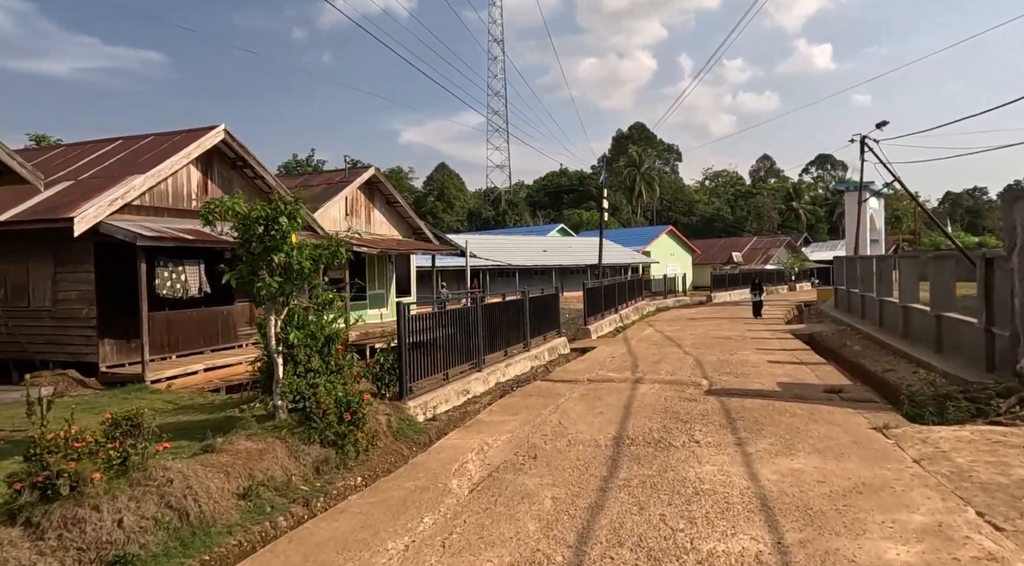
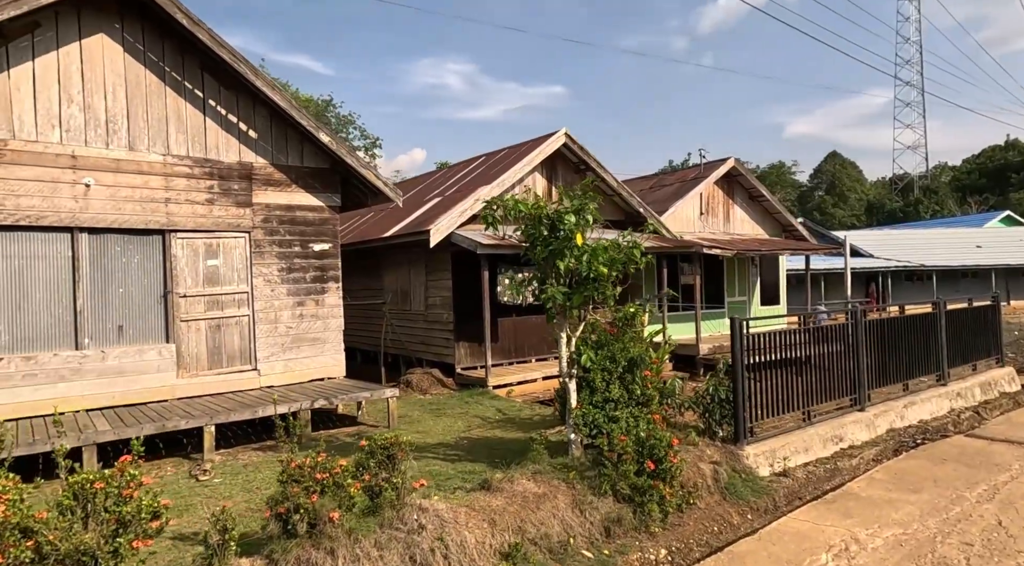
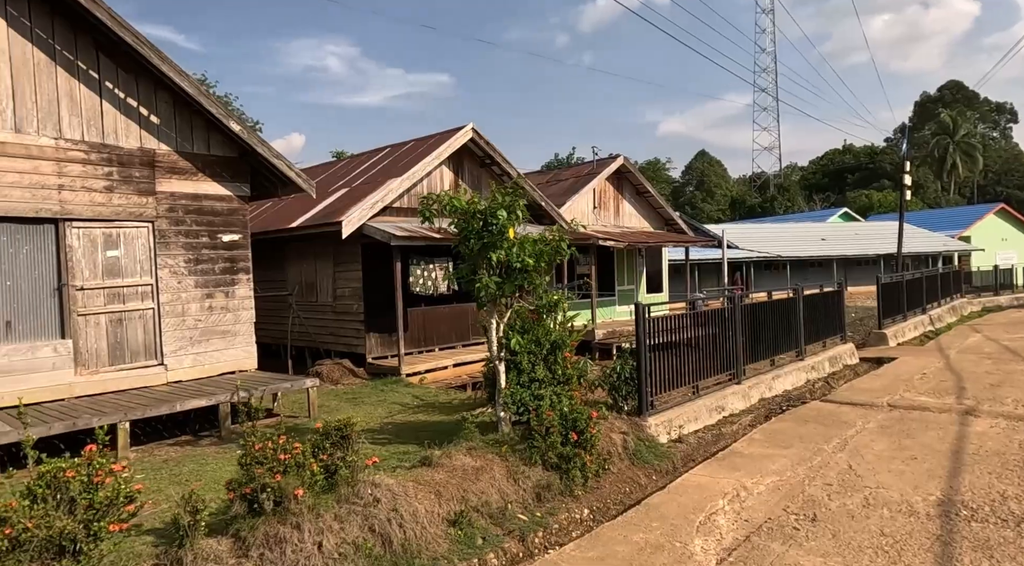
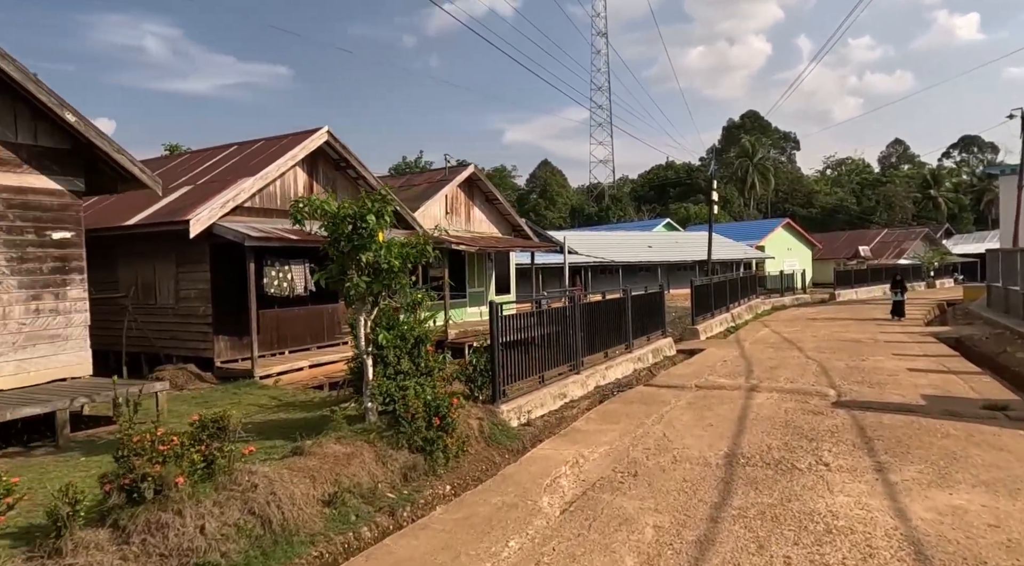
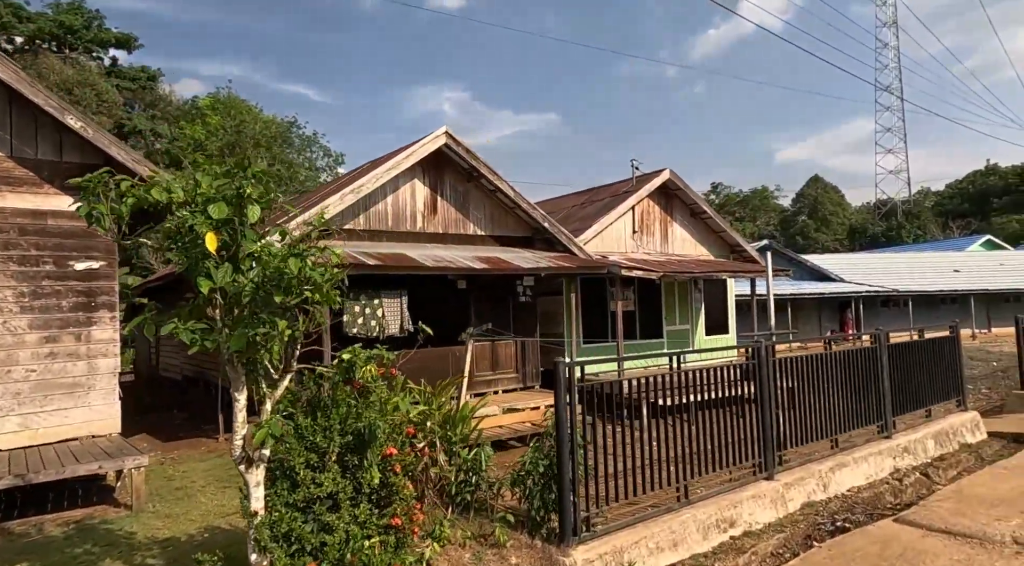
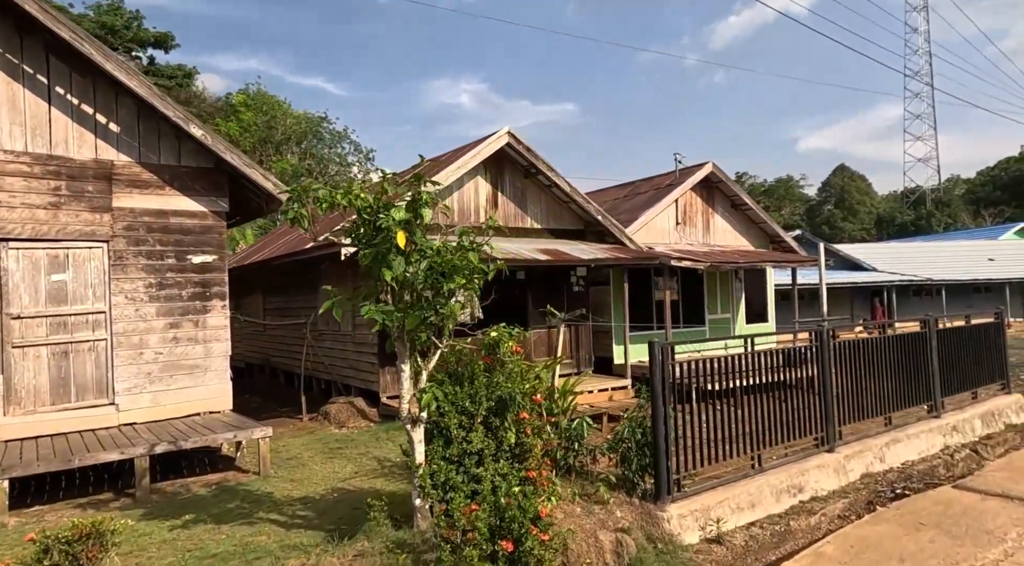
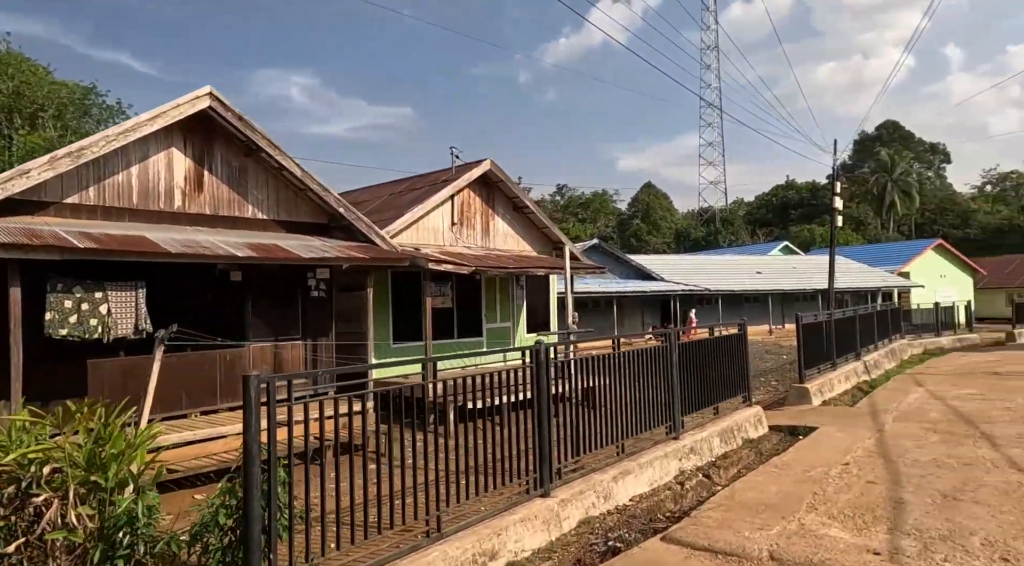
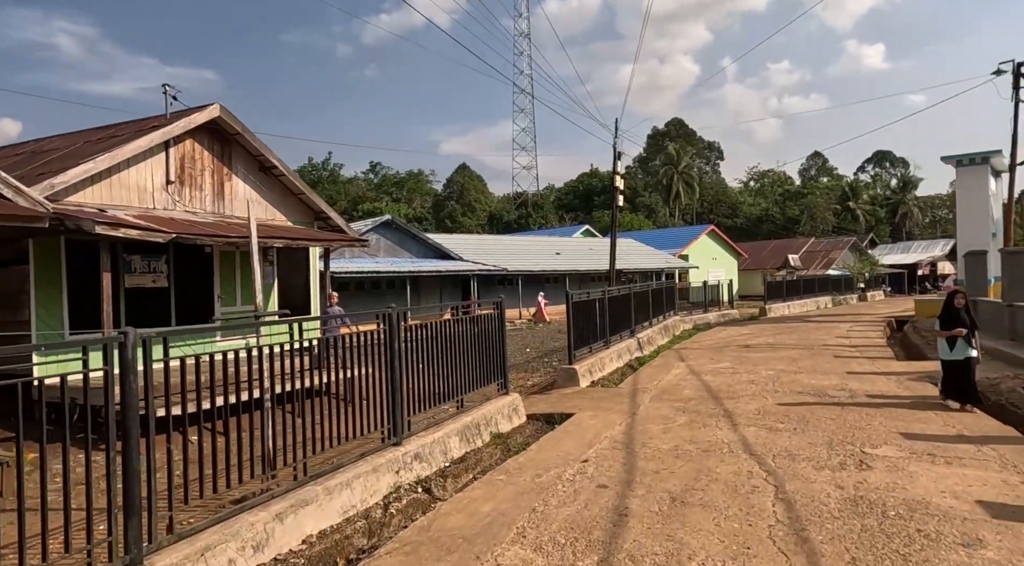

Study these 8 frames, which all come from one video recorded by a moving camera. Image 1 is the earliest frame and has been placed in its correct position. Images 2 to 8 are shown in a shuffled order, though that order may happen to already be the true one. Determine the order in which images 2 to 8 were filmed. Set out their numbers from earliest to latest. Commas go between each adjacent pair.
4, 3, 2, 6, 5, 7, 8
